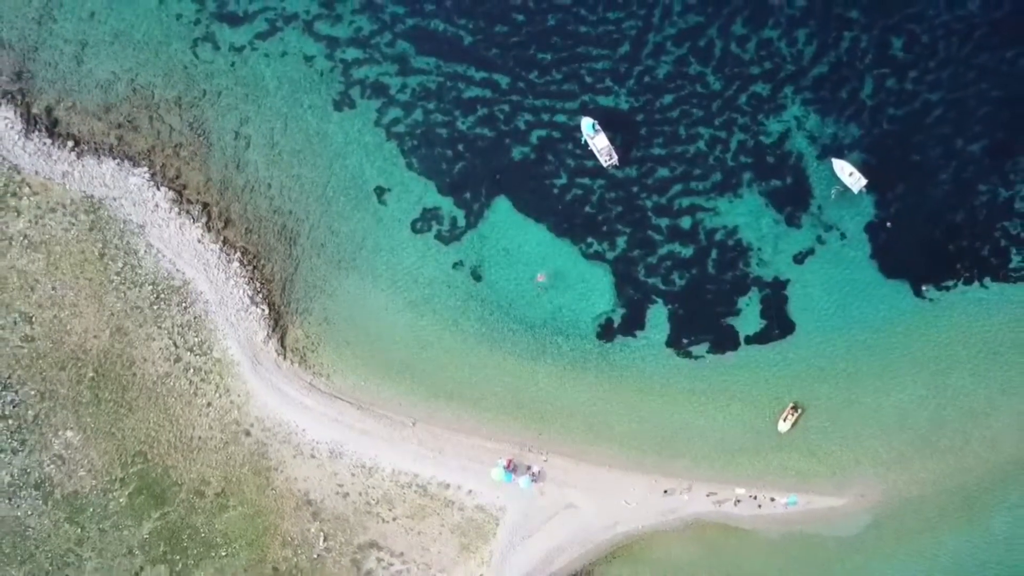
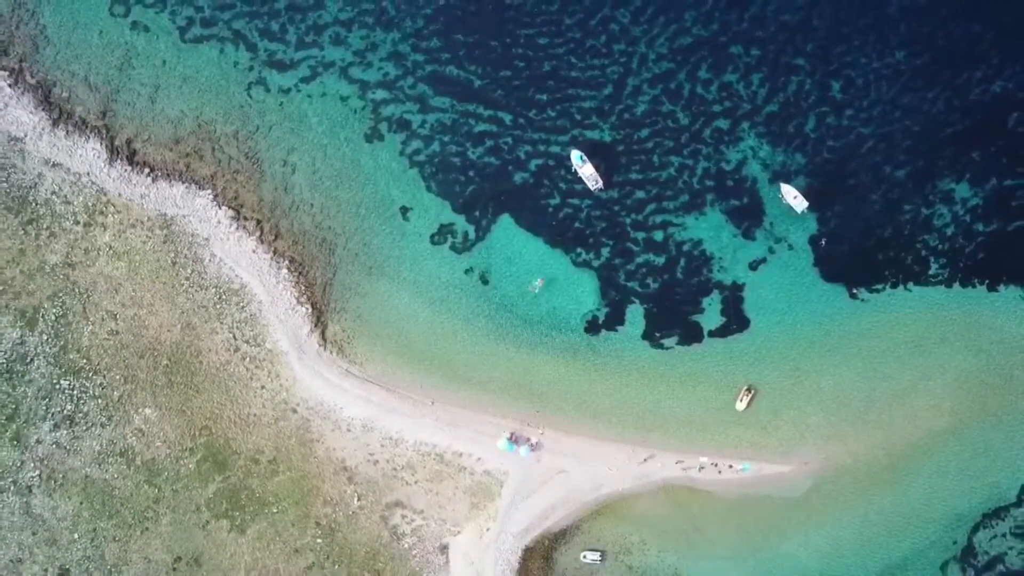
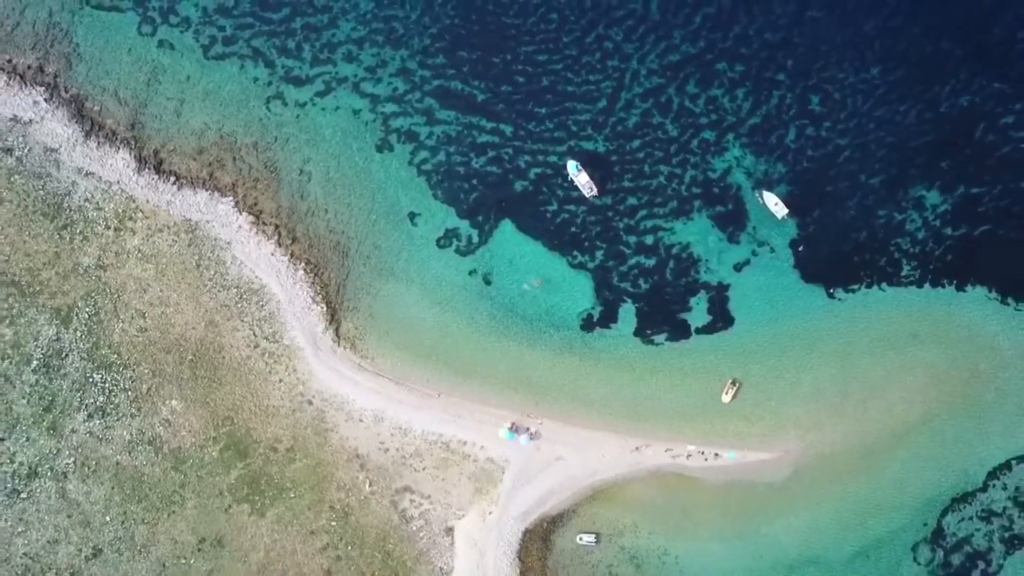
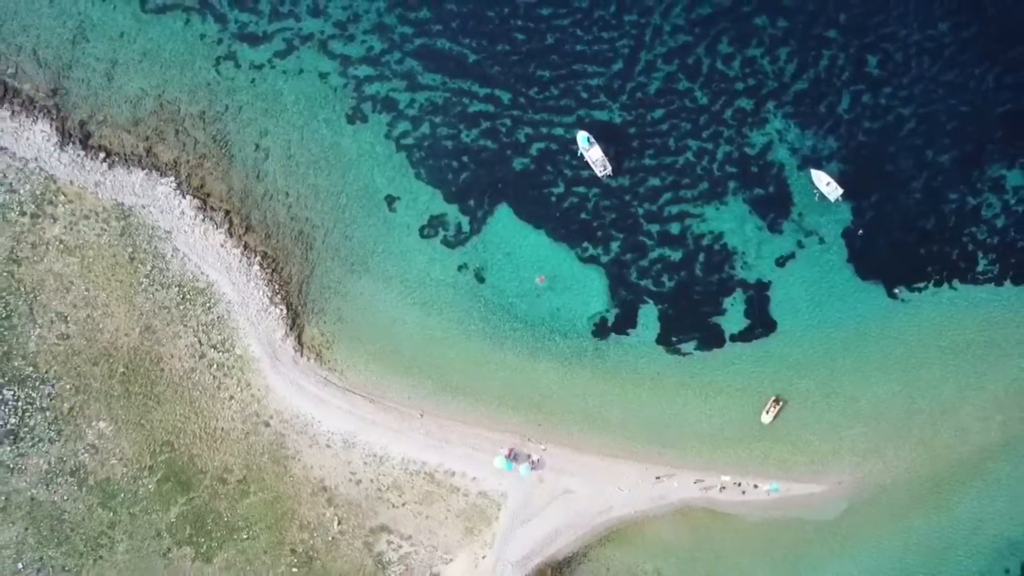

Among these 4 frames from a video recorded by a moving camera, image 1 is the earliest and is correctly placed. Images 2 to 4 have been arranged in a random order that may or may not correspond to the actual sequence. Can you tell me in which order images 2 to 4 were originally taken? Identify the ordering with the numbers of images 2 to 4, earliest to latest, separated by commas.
4, 2, 3
